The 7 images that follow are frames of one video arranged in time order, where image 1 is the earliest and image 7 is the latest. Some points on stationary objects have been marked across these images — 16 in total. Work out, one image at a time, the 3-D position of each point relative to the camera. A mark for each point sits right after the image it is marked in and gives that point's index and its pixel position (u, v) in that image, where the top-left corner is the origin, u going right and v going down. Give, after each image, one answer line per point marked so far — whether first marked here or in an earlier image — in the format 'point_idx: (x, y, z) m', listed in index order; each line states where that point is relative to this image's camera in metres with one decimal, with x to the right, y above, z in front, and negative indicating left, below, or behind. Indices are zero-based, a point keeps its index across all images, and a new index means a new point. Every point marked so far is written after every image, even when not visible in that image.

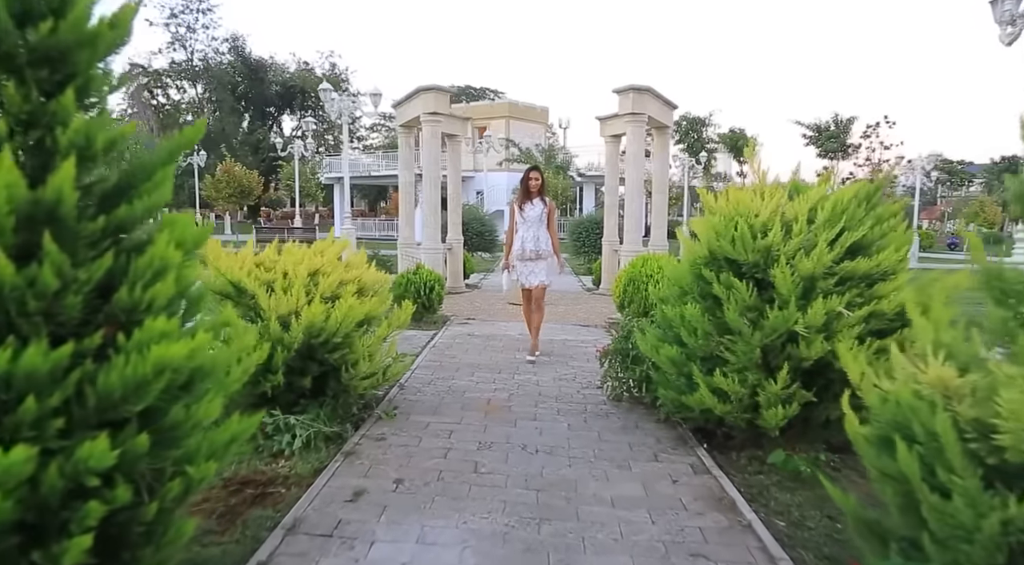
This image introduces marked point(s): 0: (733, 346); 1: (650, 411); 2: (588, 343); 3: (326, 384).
0: (+1.3, -0.4, +3.8) m
1: (+1.0, -0.9, +4.6) m
2: (+0.8, -0.7, +7.2) m
3: (-1.2, -0.6, +4.1) m
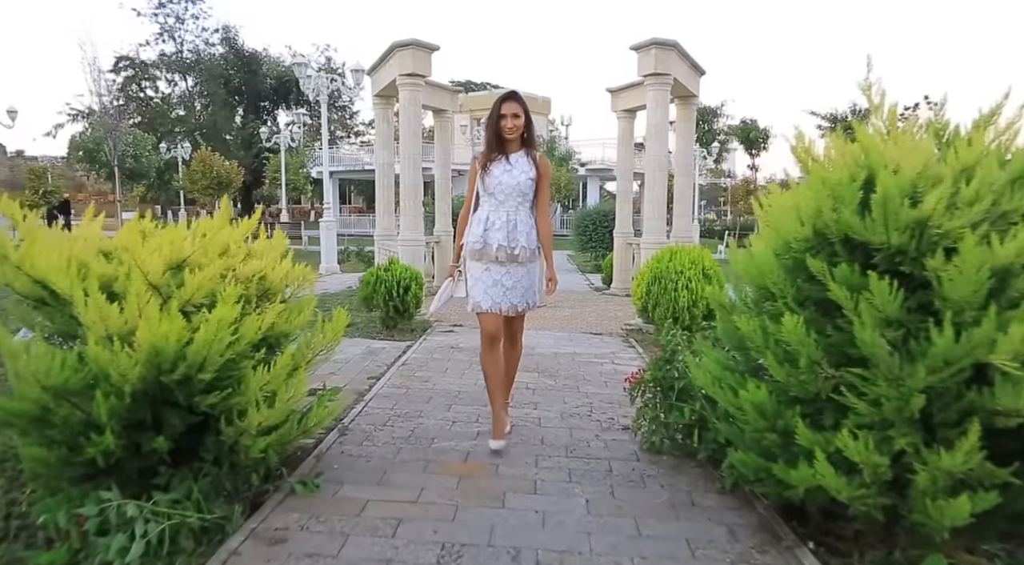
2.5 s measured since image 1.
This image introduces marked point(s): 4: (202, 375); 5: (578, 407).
0: (+1.3, -0.4, +2.3) m
1: (+0.9, -0.9, +3.1) m
2: (+0.8, -0.7, +5.7) m
3: (-1.2, -0.6, +2.6) m
4: (-1.1, -0.3, +2.3) m
5: (+0.4, -0.8, +4.2) m
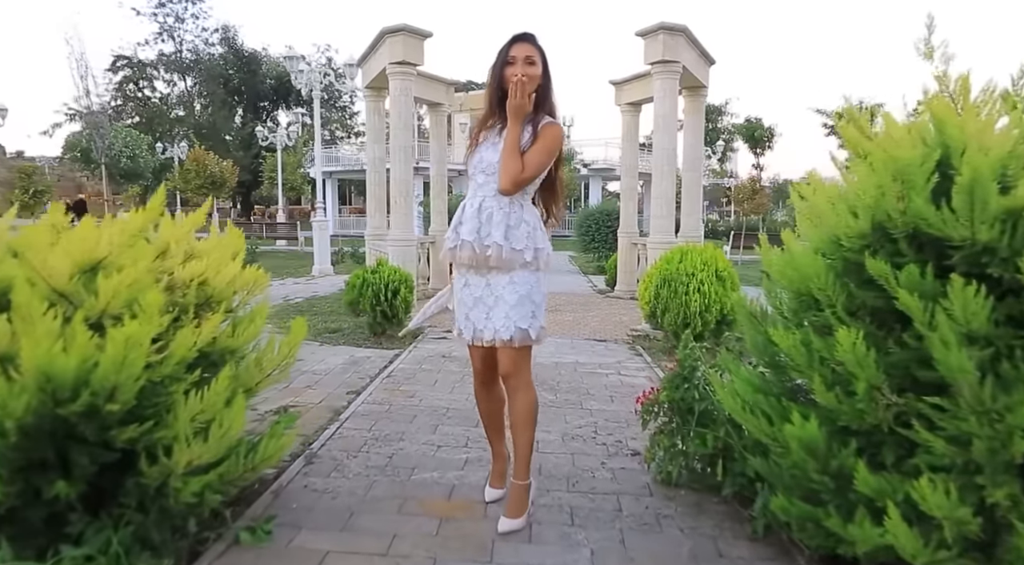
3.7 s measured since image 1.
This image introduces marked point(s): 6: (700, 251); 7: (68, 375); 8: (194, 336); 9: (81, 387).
0: (+1.2, -0.4, +1.8) m
1: (+0.9, -0.9, +2.6) m
2: (+0.8, -0.7, +5.2) m
3: (-1.3, -0.7, +2.1) m
4: (-1.2, -0.4, +1.9) m
5: (+0.4, -0.8, +3.7) m
6: (+1.7, +0.3, +5.9) m
7: (-1.2, -0.3, +1.8) m
8: (-1.1, -0.2, +2.2) m
9: (-1.2, -0.3, +1.8) m
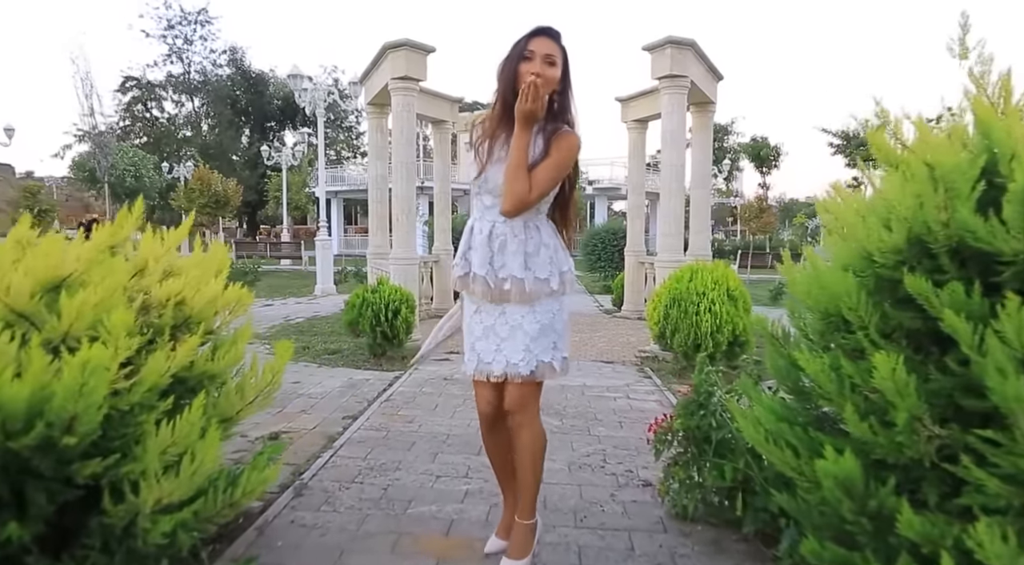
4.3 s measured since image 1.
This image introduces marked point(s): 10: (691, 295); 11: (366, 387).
0: (+1.2, -0.4, +1.6) m
1: (+0.9, -1.0, +2.4) m
2: (+0.8, -0.8, +5.0) m
3: (-1.3, -0.7, +1.9) m
4: (-1.2, -0.4, +1.7) m
5: (+0.4, -0.9, +3.5) m
6: (+1.8, +0.1, +5.8) m
7: (-1.2, -0.3, +1.6) m
8: (-1.1, -0.2, +2.0) m
9: (-1.2, -0.3, +1.7) m
10: (+1.5, -0.1, +5.6) m
11: (-1.1, -0.8, +4.9) m
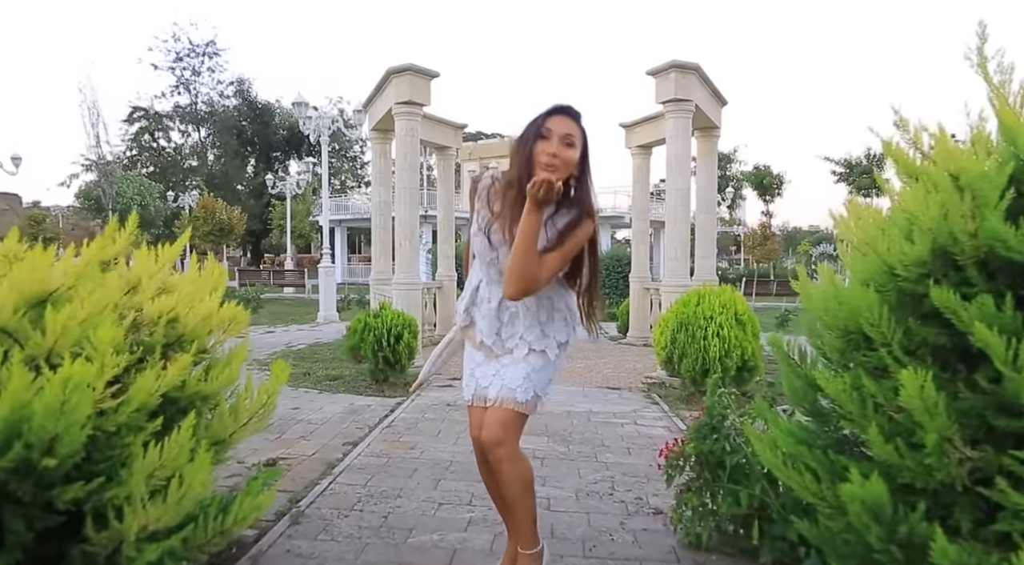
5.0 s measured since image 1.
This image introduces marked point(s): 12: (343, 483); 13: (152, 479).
0: (+1.2, -0.5, +1.5) m
1: (+0.9, -1.1, +2.3) m
2: (+0.8, -1.0, +4.9) m
3: (-1.2, -0.8, +1.8) m
4: (-1.1, -0.4, +1.6) m
5: (+0.4, -1.0, +3.4) m
6: (+1.8, -0.1, +5.7) m
7: (-1.2, -0.3, +1.5) m
8: (-1.0, -0.3, +1.9) m
9: (-1.2, -0.4, +1.6) m
10: (+1.6, -0.3, +5.5) m
11: (-1.1, -1.0, +4.8) m
12: (-0.8, -1.0, +3.2) m
13: (-1.0, -0.5, +1.8) m
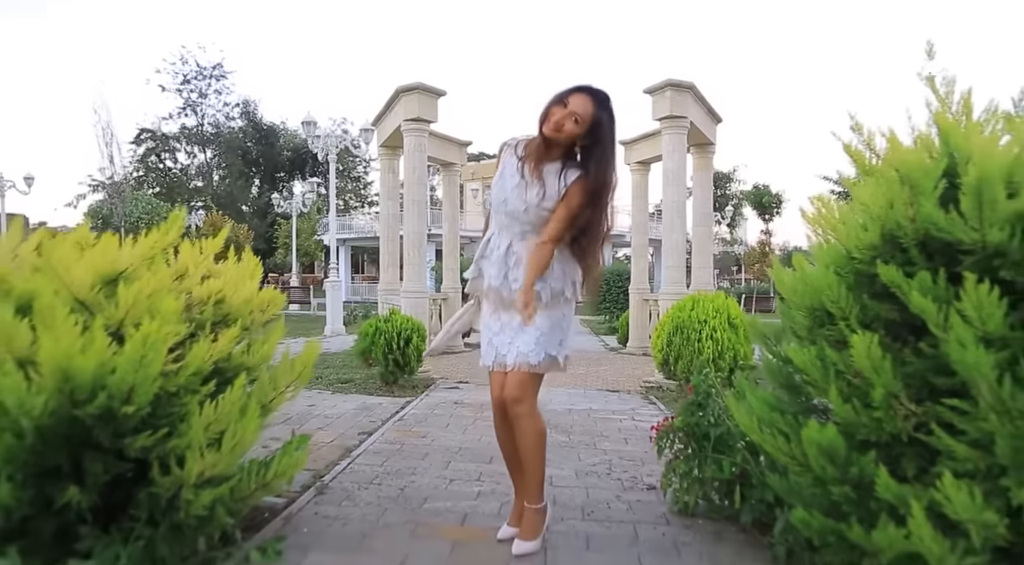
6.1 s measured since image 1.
0: (+1.3, -0.4, +1.8) m
1: (+0.9, -1.0, +2.5) m
2: (+0.9, -1.0, +5.1) m
3: (-1.2, -0.7, +2.1) m
4: (-1.1, -0.4, +1.9) m
5: (+0.5, -1.0, +3.6) m
6: (+1.8, -0.2, +6.0) m
7: (-1.2, -0.3, +1.8) m
8: (-1.0, -0.2, +2.2) m
9: (-1.2, -0.3, +1.9) m
10: (+1.6, -0.4, +5.8) m
11: (-1.0, -1.0, +5.0) m
12: (-0.8, -1.0, +3.5) m
13: (-1.0, -0.5, +2.1) m
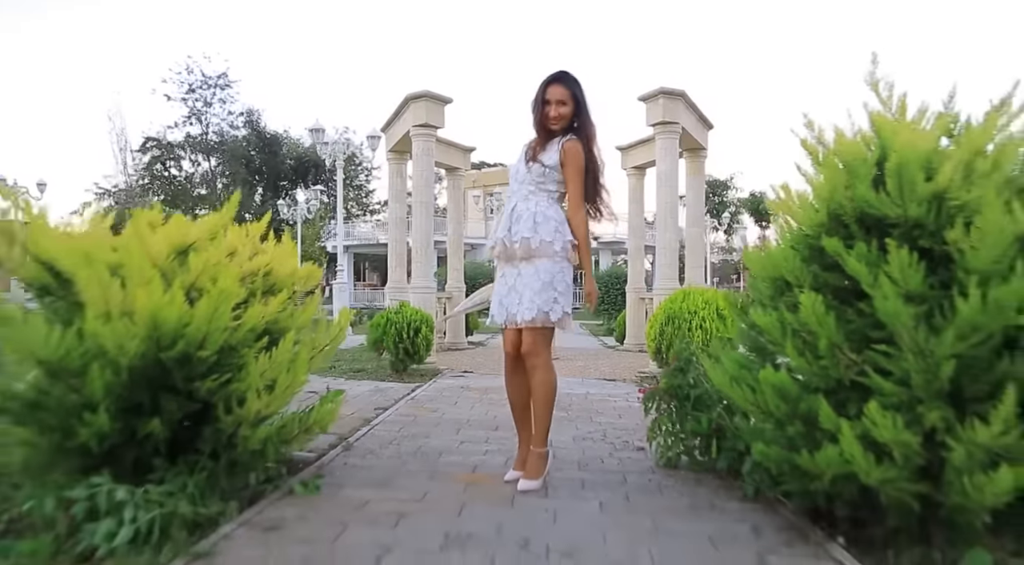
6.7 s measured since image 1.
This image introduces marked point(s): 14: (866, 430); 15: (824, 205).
0: (+1.3, -0.3, +2.2) m
1: (+1.0, -0.9, +2.9) m
2: (+0.9, -1.0, +5.5) m
3: (-1.2, -0.6, +2.5) m
4: (-1.1, -0.3, +2.3) m
5: (+0.5, -0.9, +4.0) m
6: (+1.9, -0.1, +6.4) m
7: (-1.2, -0.1, +2.2) m
8: (-1.0, -0.1, +2.6) m
9: (-1.2, -0.2, +2.3) m
10: (+1.6, -0.3, +6.2) m
11: (-1.0, -0.9, +5.4) m
12: (-0.8, -0.9, +3.8) m
13: (-0.9, -0.4, +2.5) m
14: (+1.2, -0.5, +2.2) m
15: (+1.2, +0.3, +2.5) m
